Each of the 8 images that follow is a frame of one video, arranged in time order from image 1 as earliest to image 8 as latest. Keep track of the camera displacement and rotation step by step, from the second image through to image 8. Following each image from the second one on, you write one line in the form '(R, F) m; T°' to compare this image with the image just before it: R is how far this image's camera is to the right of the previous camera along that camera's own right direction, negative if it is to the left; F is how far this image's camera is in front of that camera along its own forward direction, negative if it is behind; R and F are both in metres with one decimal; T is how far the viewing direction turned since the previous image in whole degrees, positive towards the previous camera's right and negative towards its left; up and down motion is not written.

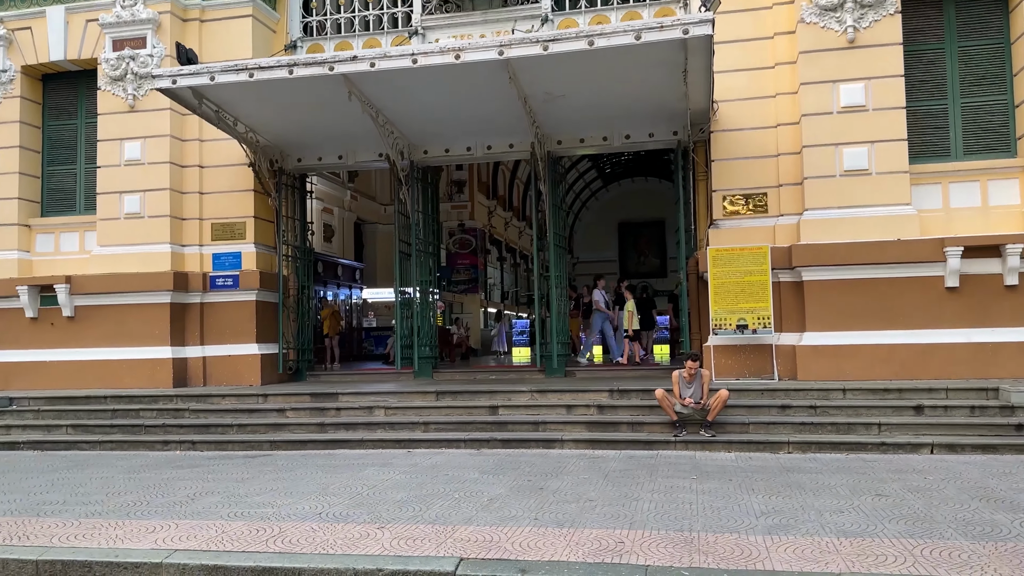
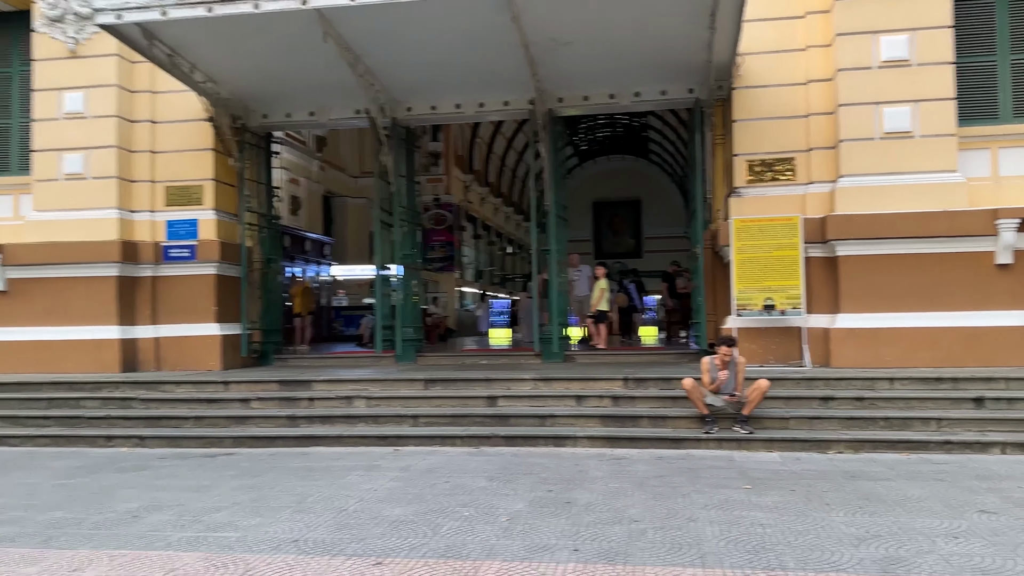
(-0.4, +1.2) m; +2°
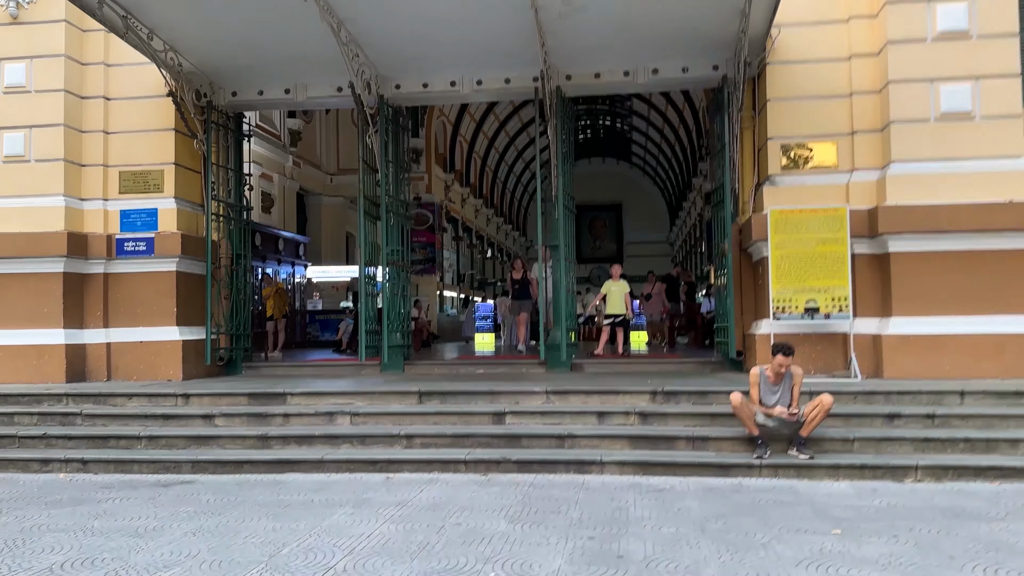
(-0.3, +1.2) m; +2°
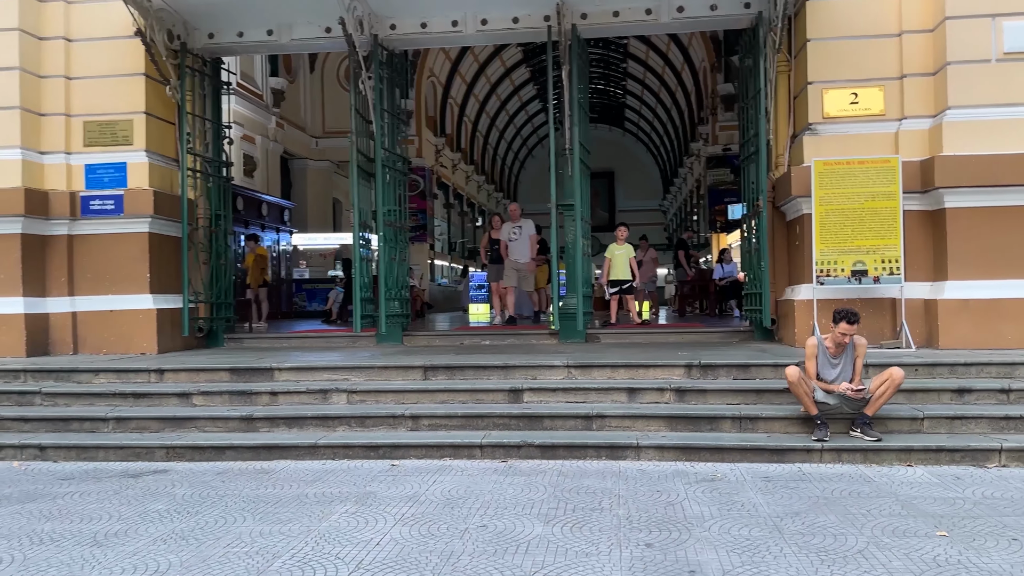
(-0.3, +0.9) m; +1°
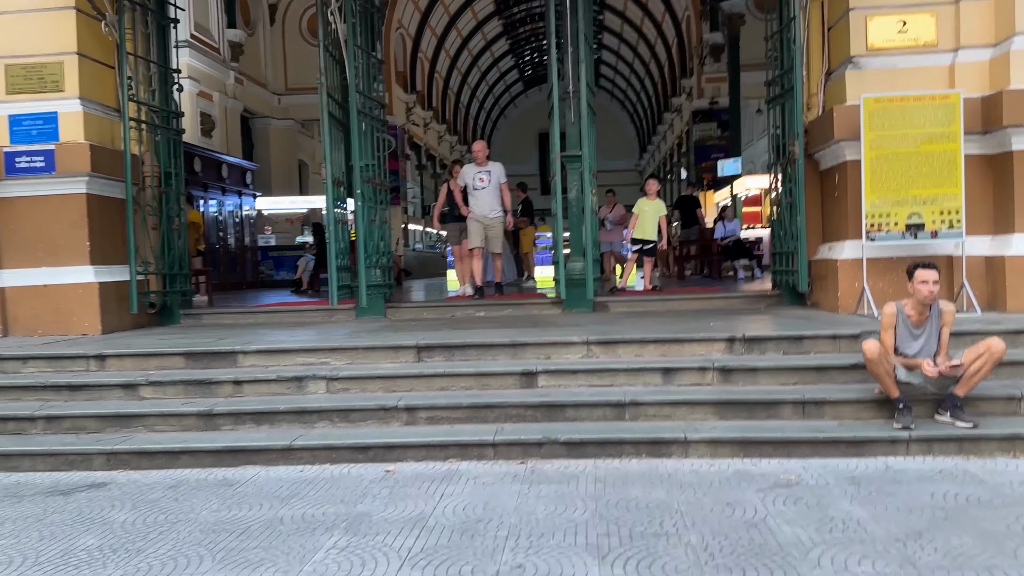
(-0.3, +1.0) m; +2°
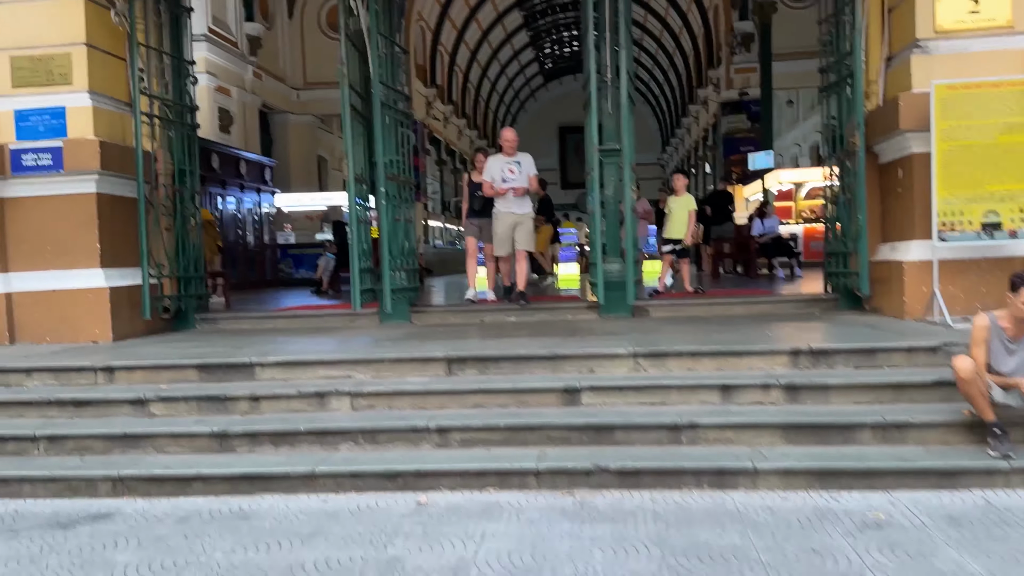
(-0.1, +0.5) m; -1°
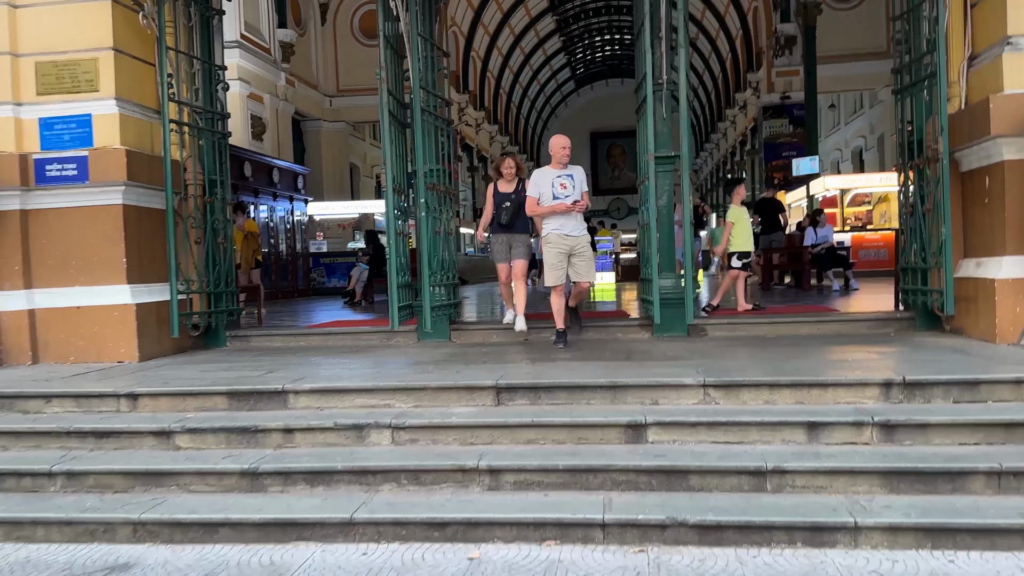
(-0.2, +0.5) m; -2°
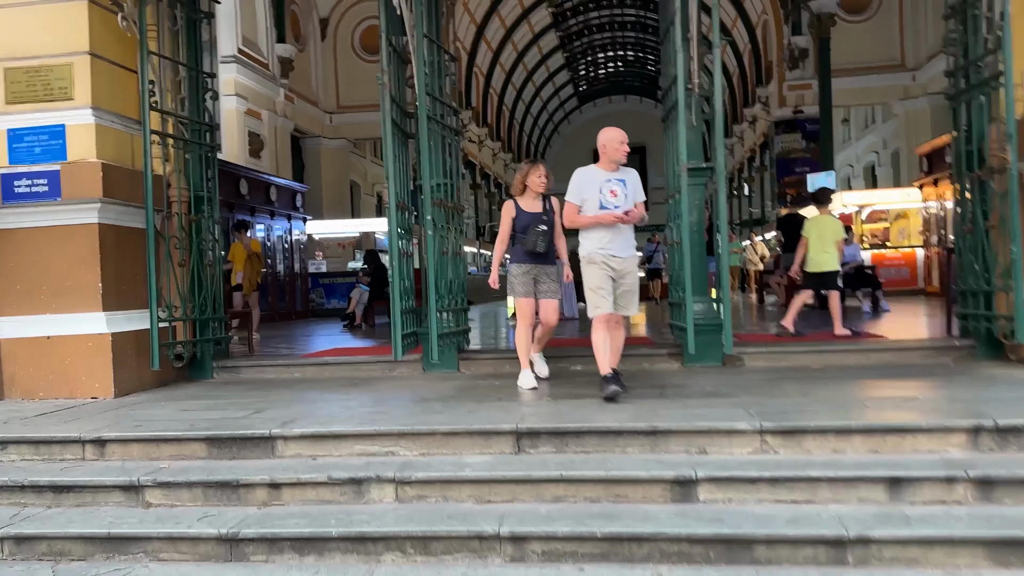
(-0.1, +0.6) m; 0°
